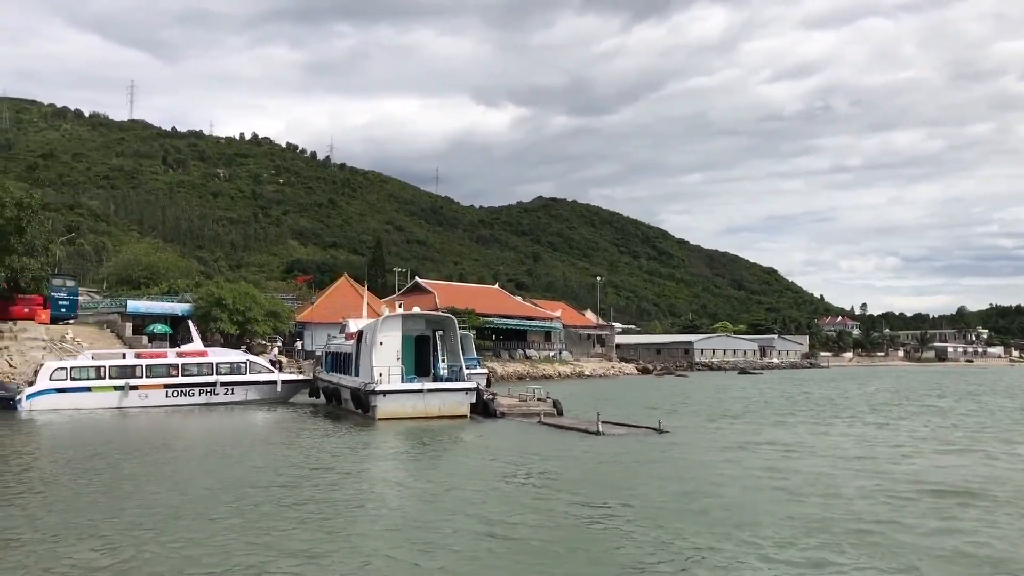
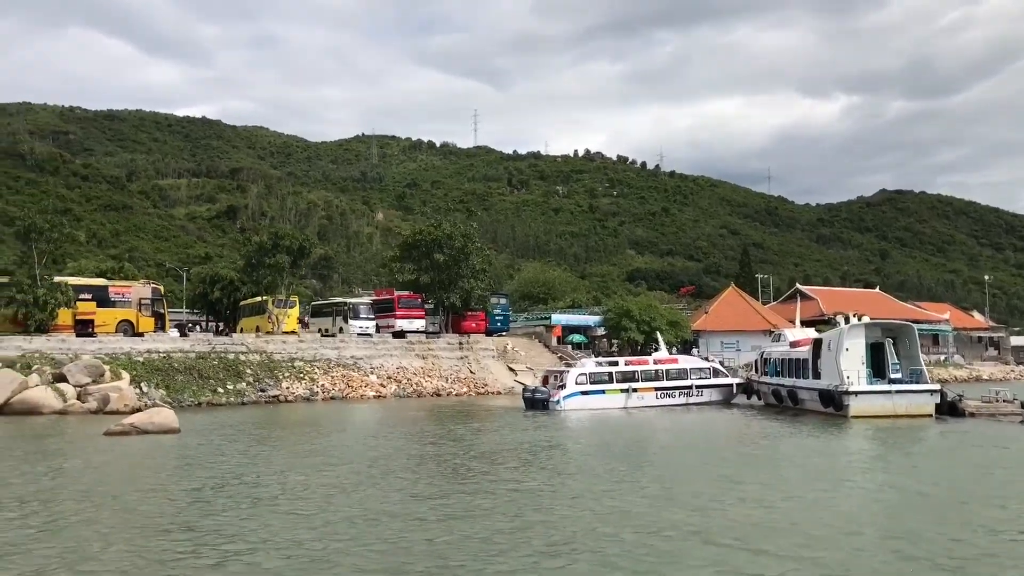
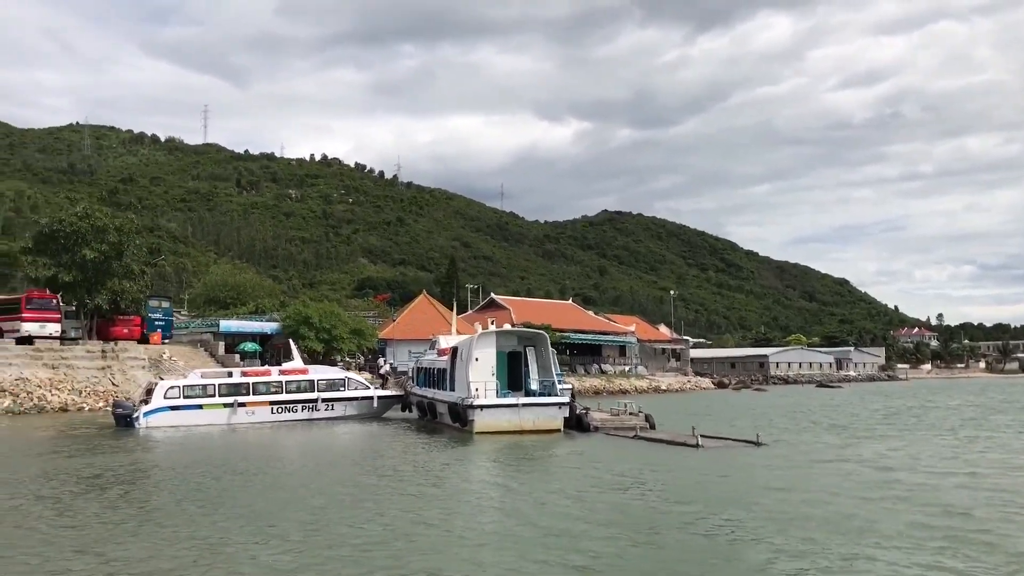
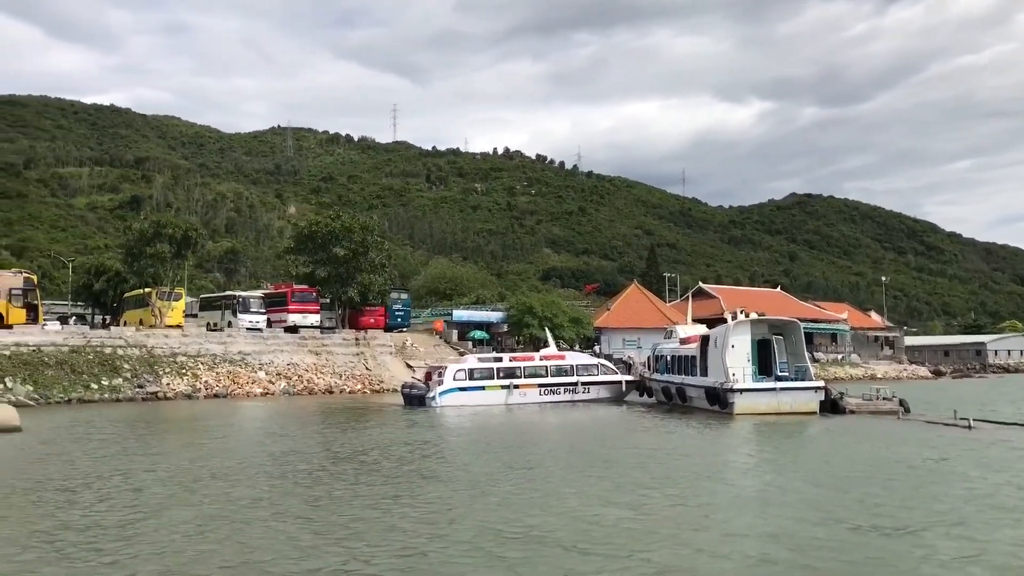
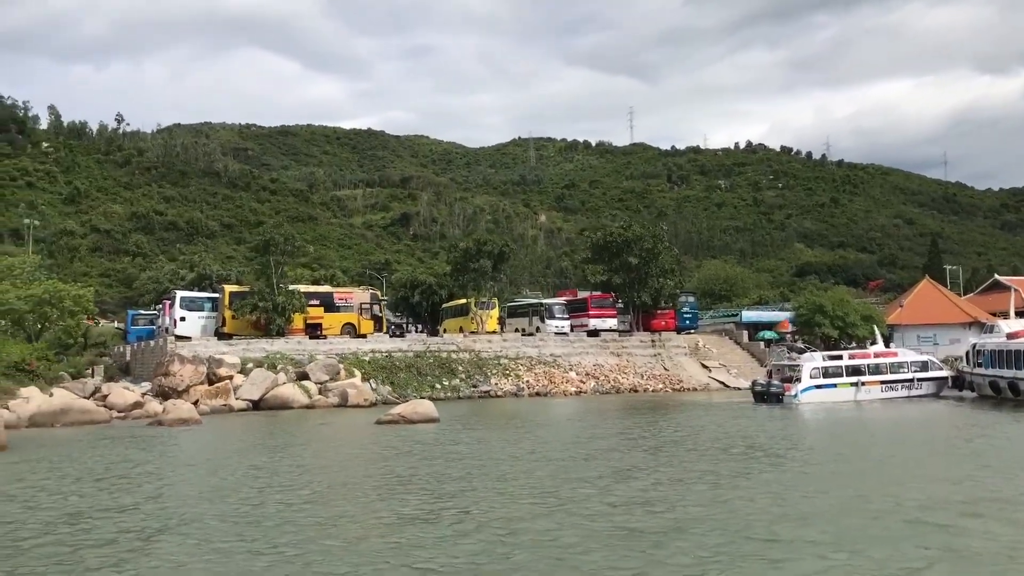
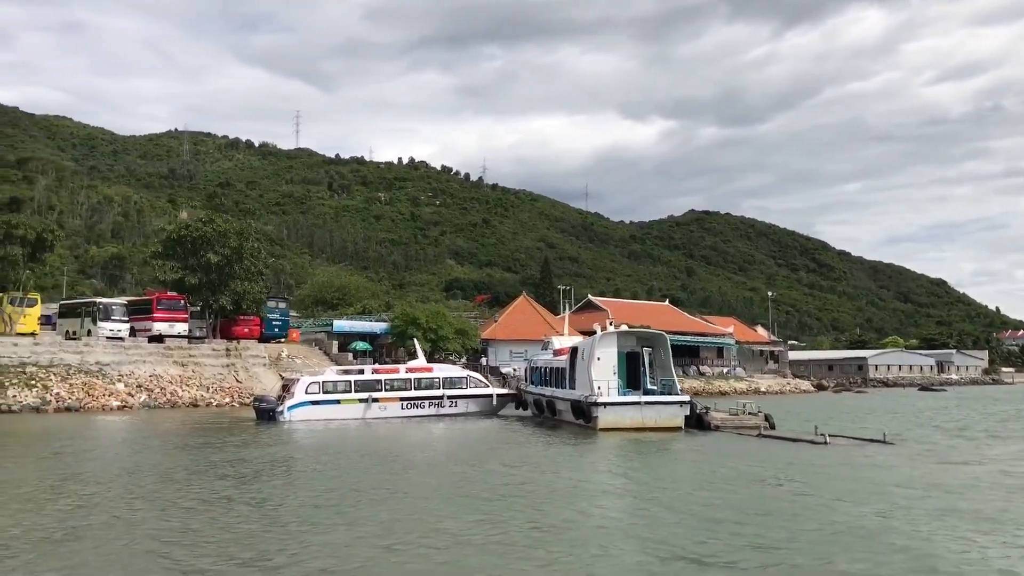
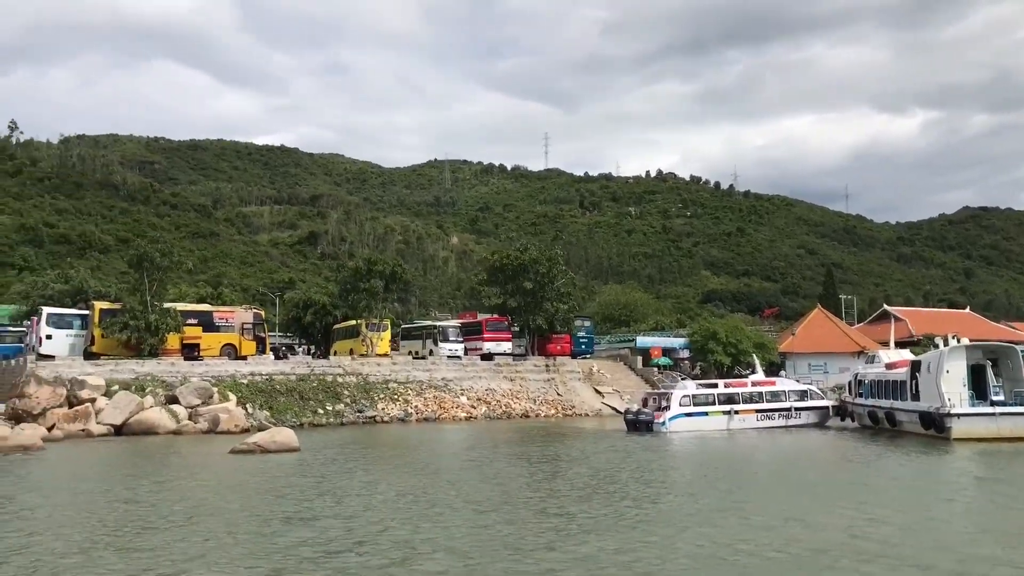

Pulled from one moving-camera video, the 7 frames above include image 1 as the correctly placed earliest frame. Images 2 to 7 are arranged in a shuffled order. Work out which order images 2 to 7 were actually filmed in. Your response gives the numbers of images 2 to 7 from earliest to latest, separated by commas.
3, 6, 4, 2, 7, 5
